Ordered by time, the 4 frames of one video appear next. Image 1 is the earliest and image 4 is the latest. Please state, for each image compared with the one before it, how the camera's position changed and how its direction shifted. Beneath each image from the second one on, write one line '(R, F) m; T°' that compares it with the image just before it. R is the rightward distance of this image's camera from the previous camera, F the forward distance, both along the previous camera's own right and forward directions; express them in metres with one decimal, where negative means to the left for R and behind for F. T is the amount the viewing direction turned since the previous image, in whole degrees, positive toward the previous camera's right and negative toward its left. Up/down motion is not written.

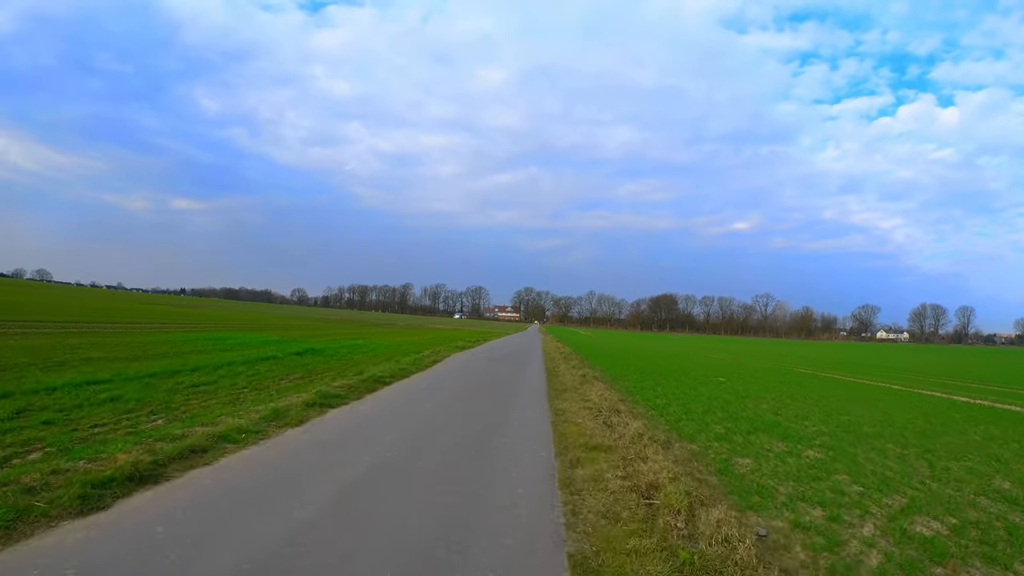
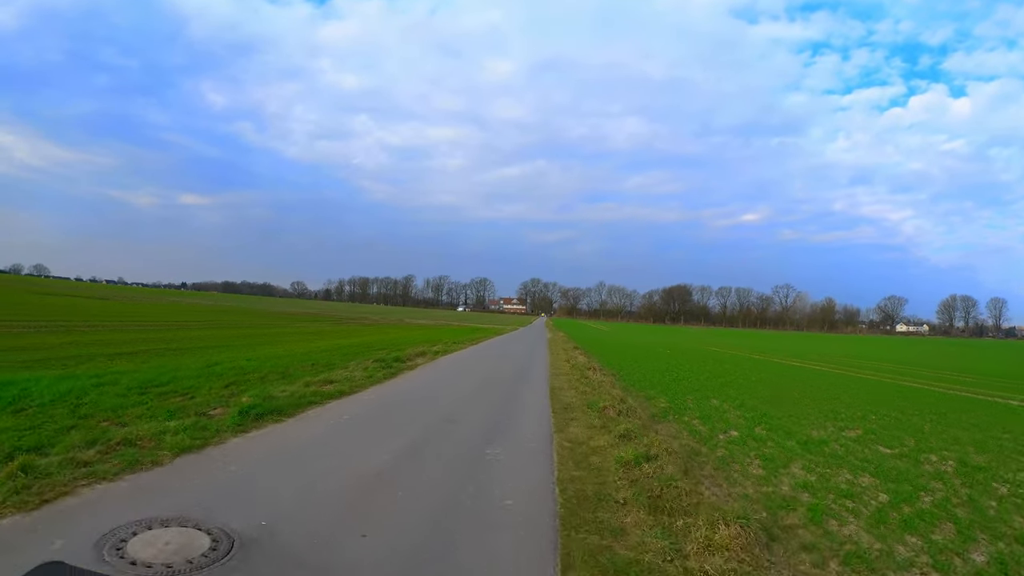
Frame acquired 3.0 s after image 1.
(0.0, +2.4) m; -1°
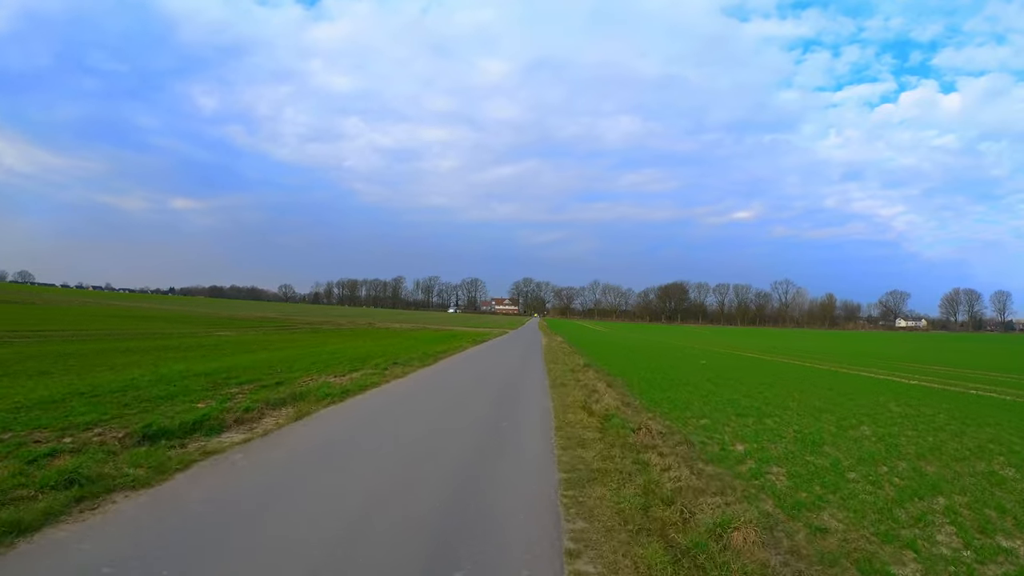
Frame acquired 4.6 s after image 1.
(+0.4, +1.6) m; 0°
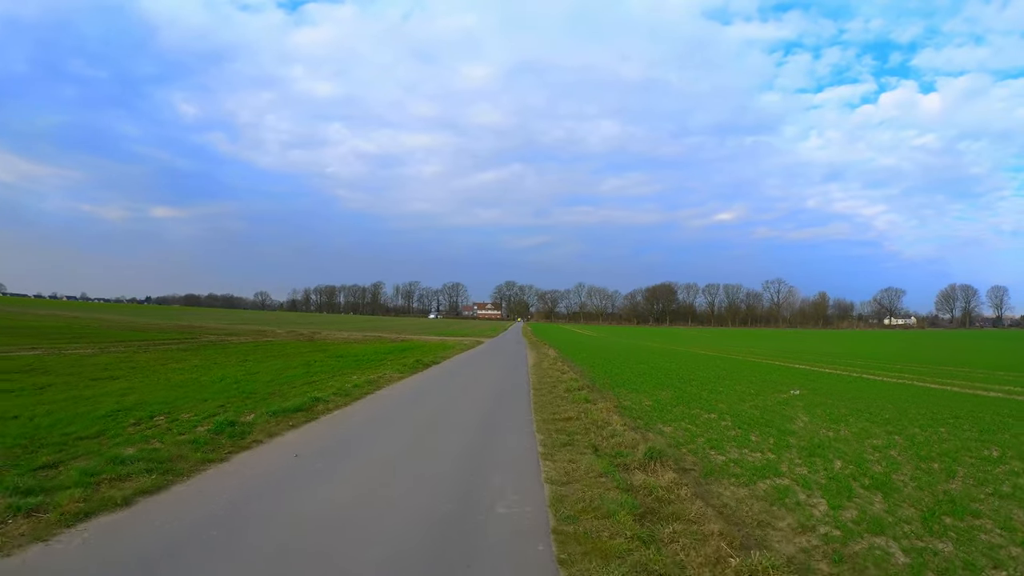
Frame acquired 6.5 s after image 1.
(+0.7, +2.0) m; +1°
